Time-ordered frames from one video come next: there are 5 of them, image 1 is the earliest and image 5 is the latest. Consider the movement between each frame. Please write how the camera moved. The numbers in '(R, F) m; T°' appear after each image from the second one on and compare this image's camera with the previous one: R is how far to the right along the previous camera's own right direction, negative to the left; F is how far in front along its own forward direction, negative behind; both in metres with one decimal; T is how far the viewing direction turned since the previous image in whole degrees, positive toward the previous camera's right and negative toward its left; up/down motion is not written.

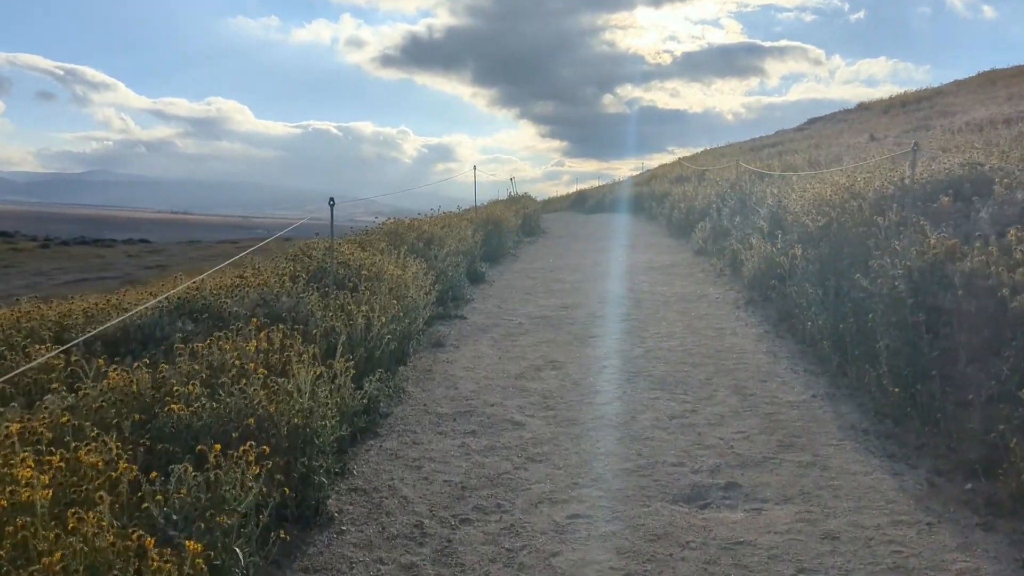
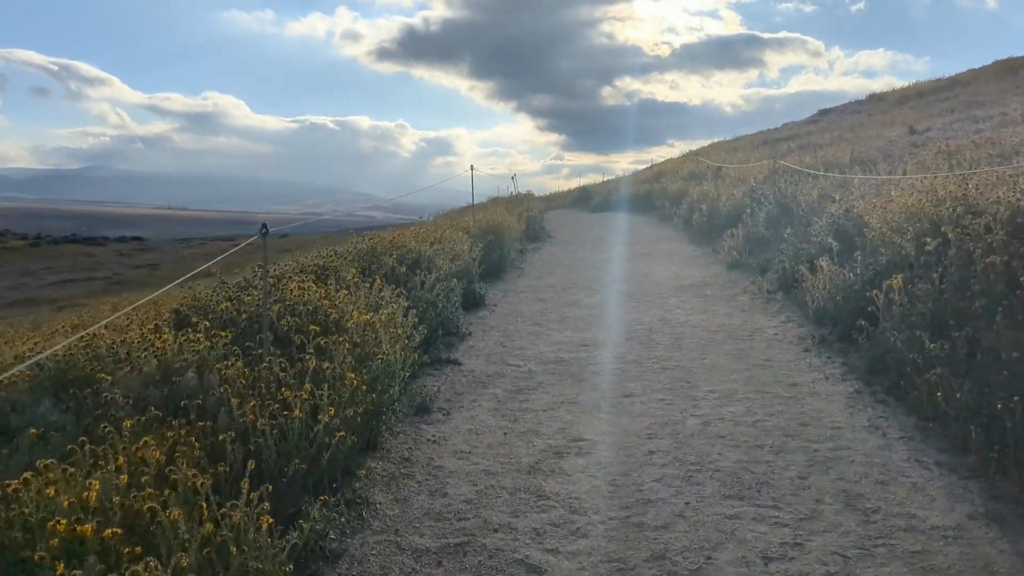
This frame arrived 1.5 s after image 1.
(-0.1, +2.0) m; 0°
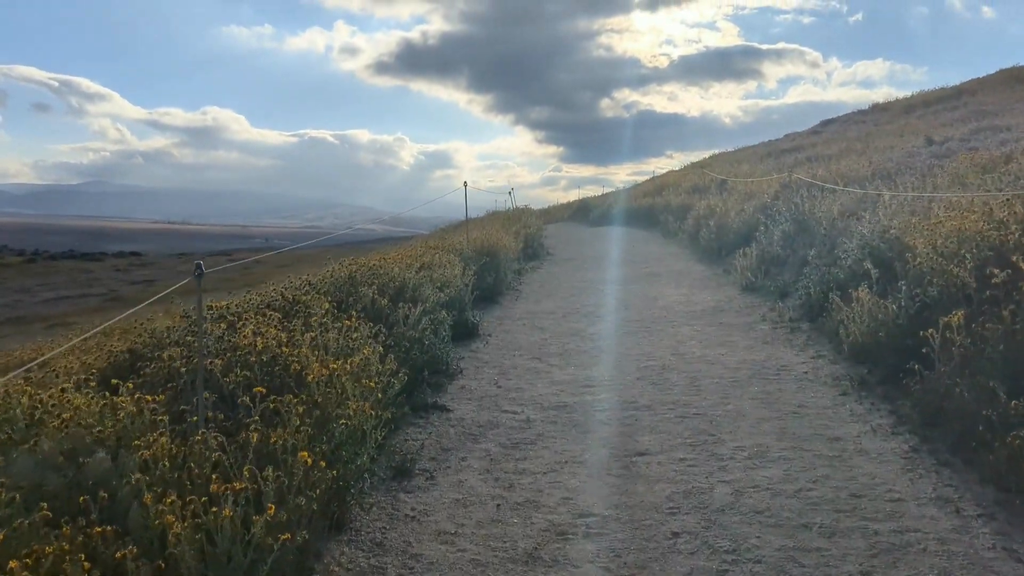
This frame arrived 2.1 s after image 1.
(0.0, +0.9) m; 0°
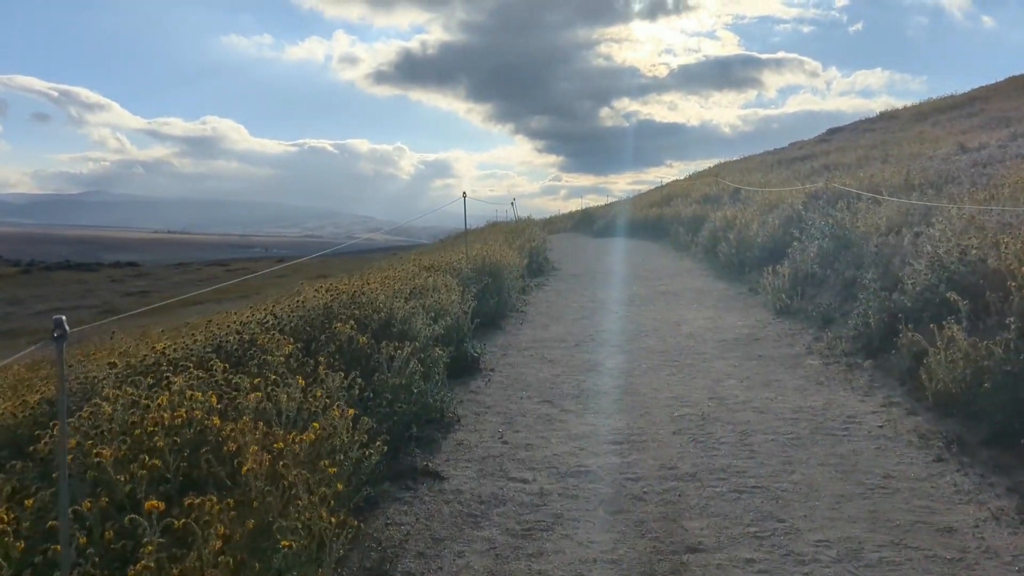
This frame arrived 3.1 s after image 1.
(-0.1, +1.3) m; 0°
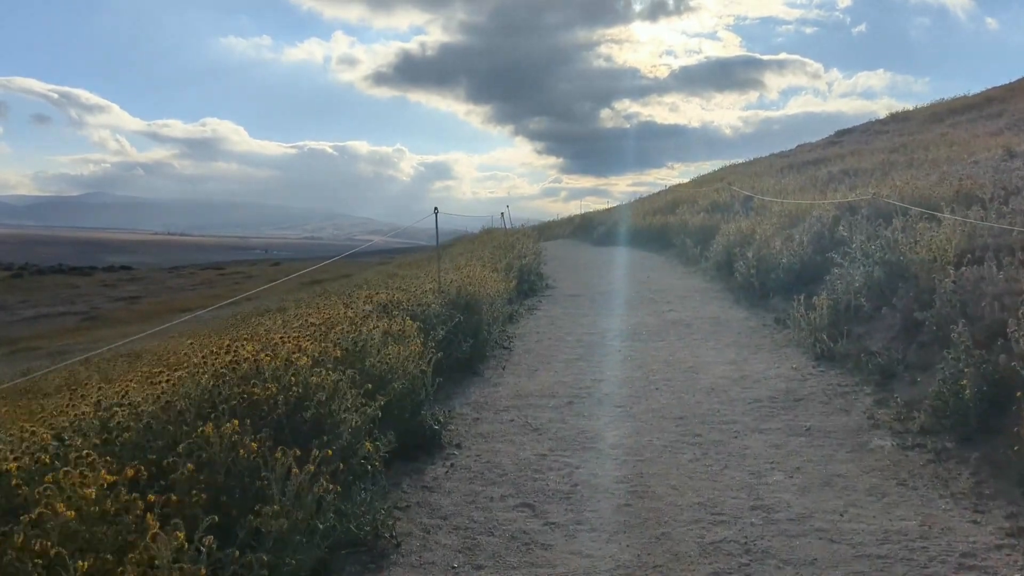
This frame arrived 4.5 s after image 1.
(+0.2, +1.9) m; 0°
